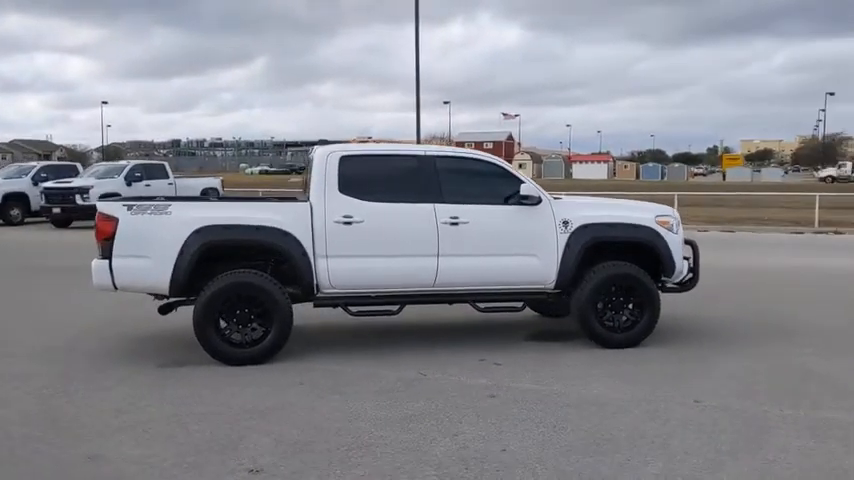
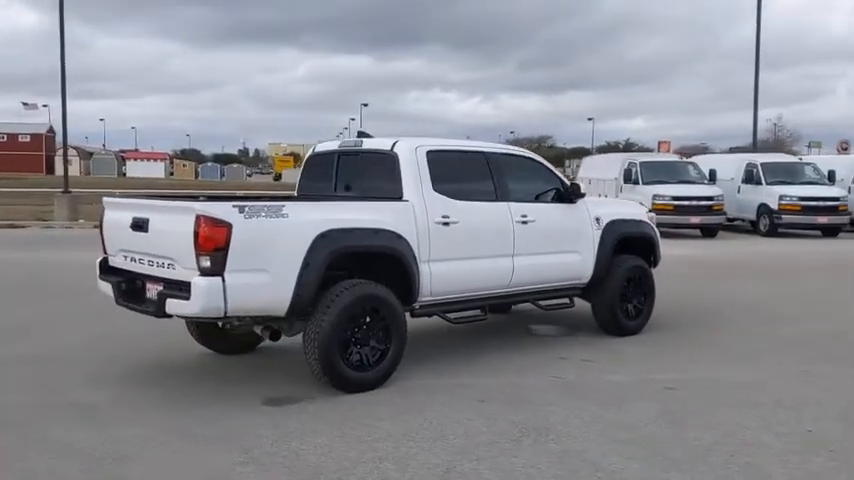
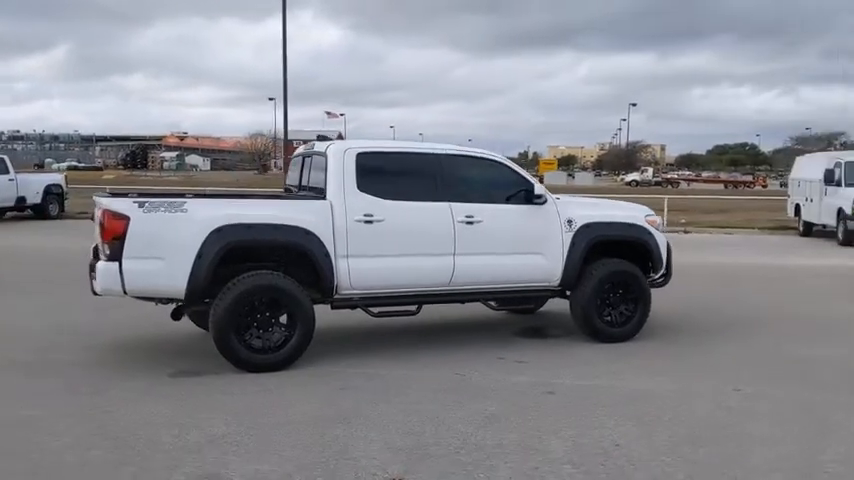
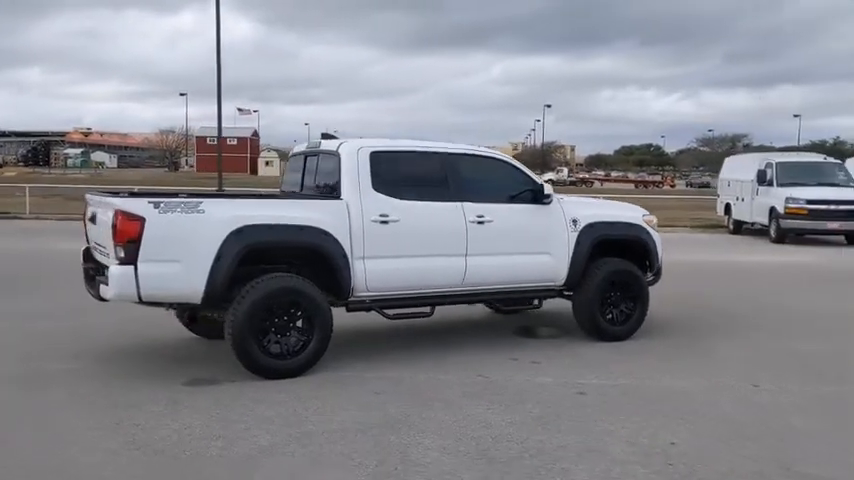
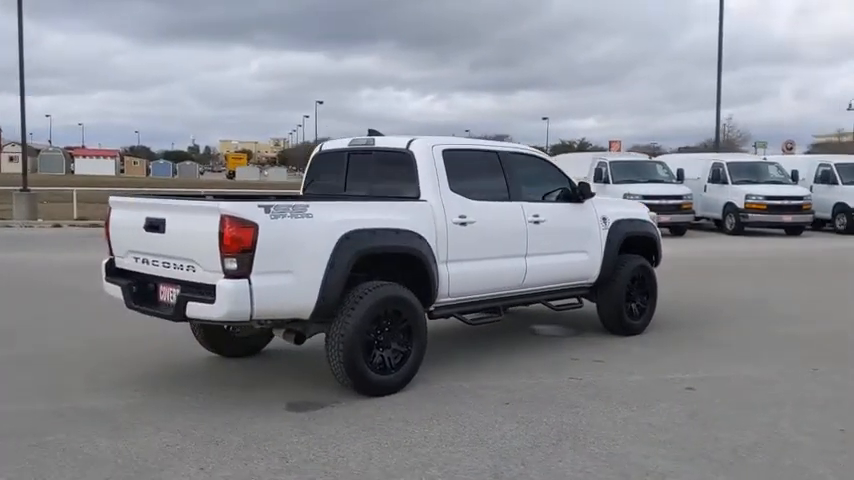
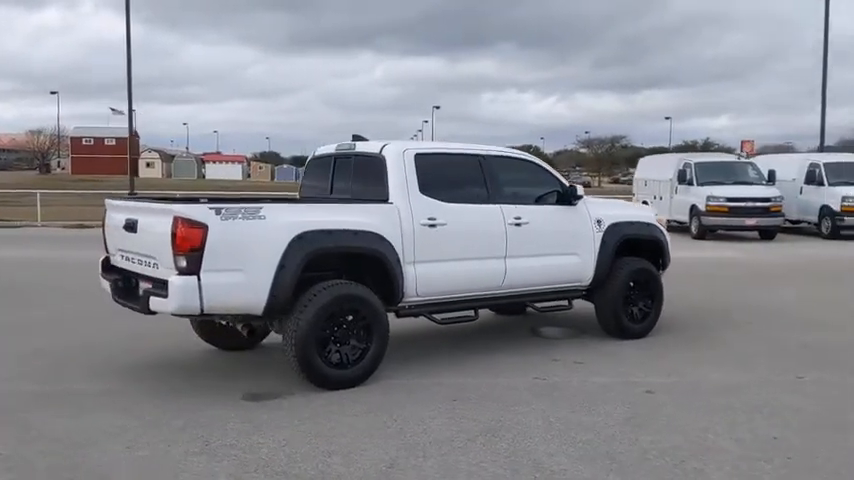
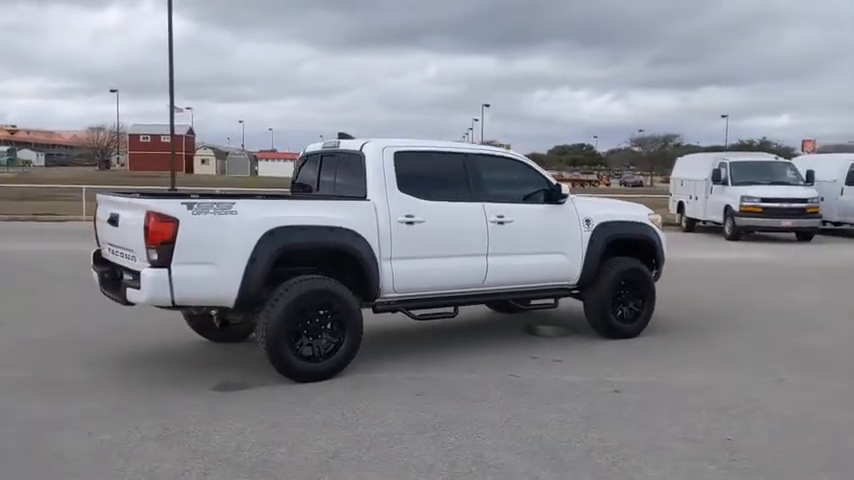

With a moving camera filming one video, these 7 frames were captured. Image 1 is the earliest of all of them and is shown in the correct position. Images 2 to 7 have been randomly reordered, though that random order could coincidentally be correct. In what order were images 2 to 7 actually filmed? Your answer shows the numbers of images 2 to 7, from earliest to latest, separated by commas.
3, 4, 7, 6, 2, 5
